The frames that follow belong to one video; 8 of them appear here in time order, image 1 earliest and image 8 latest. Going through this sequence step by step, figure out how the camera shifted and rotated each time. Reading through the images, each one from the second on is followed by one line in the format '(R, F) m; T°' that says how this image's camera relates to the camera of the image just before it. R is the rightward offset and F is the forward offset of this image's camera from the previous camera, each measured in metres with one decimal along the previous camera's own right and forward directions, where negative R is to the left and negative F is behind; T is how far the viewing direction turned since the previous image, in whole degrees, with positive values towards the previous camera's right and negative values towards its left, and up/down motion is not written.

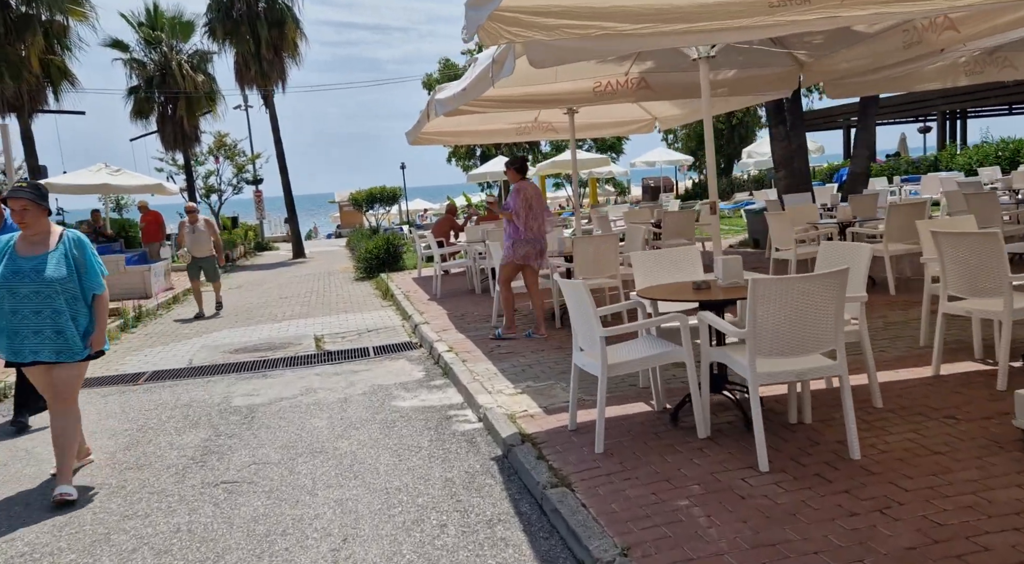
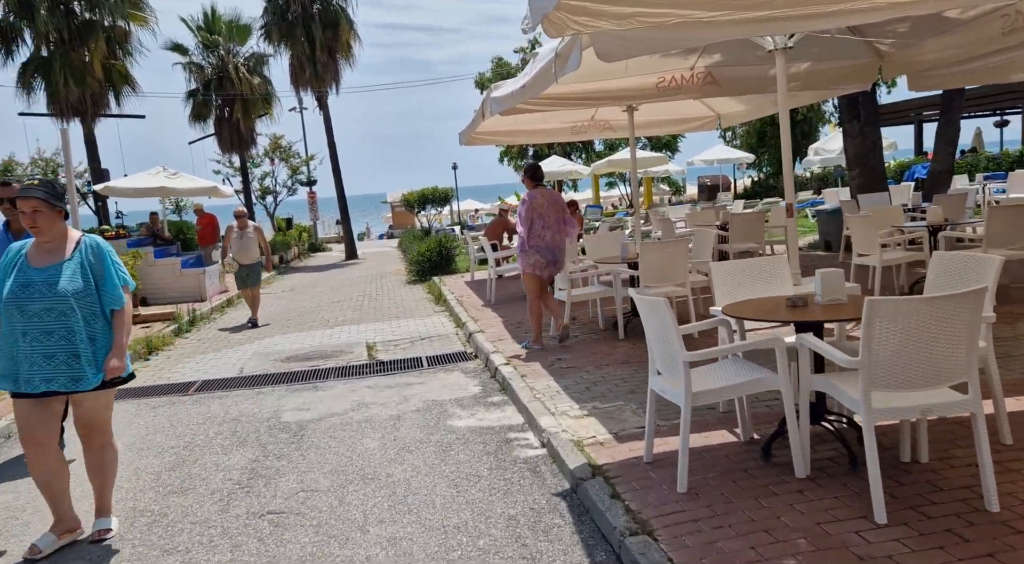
(-0.1, +0.4) m; -3°
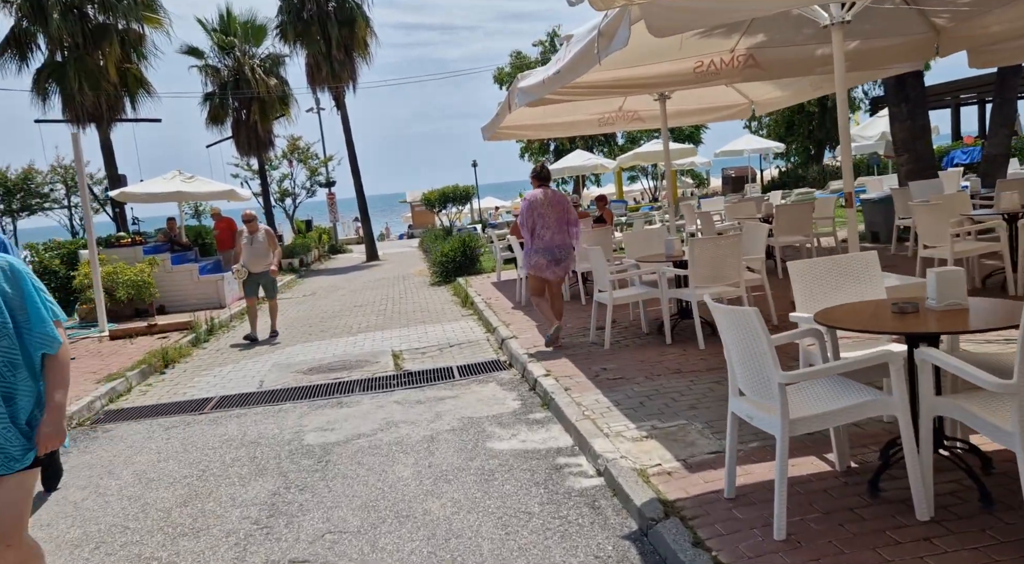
(-0.1, +0.6) m; -1°
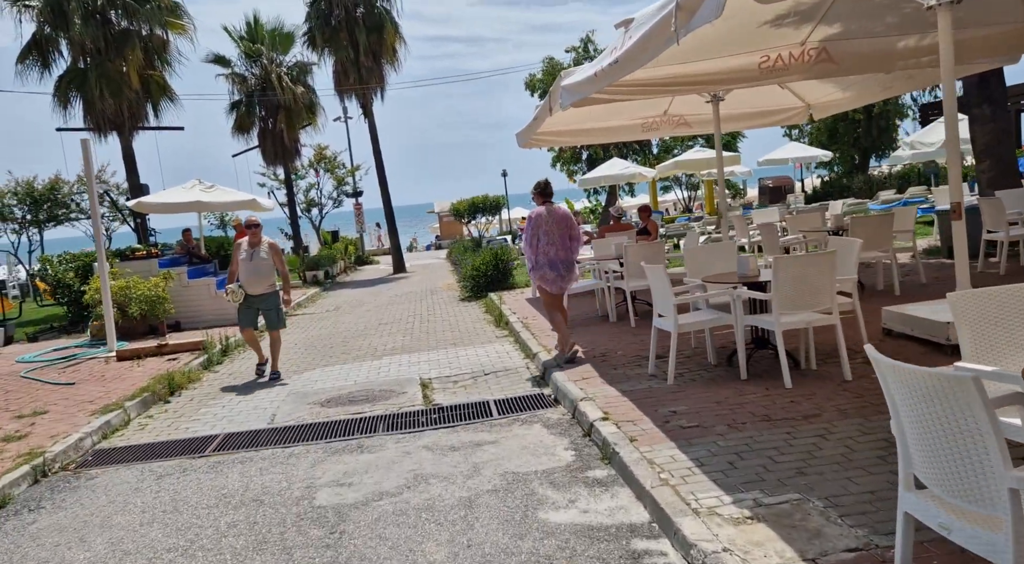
(-0.2, +1.0) m; -2°
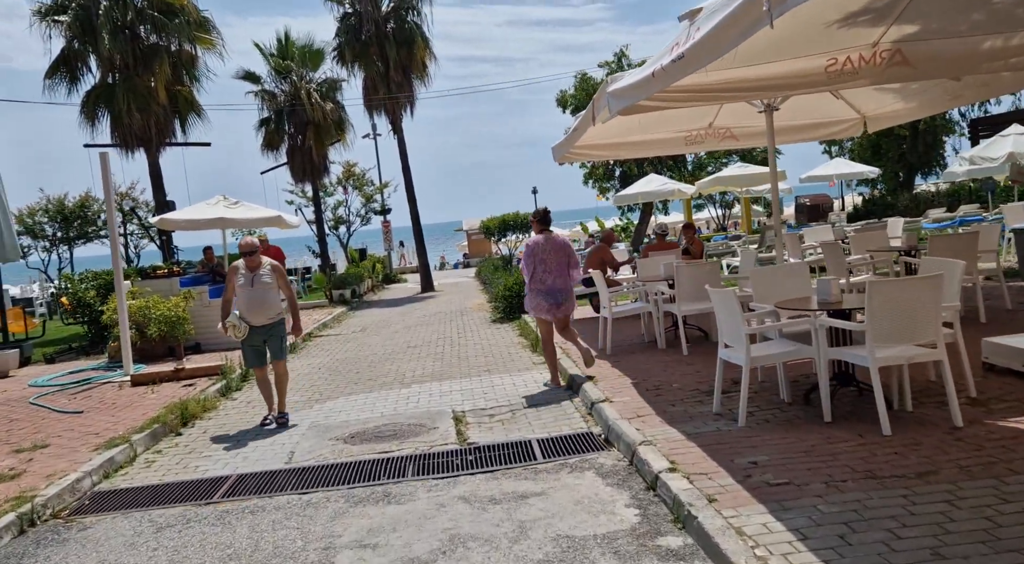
(-0.1, +0.8) m; -2°
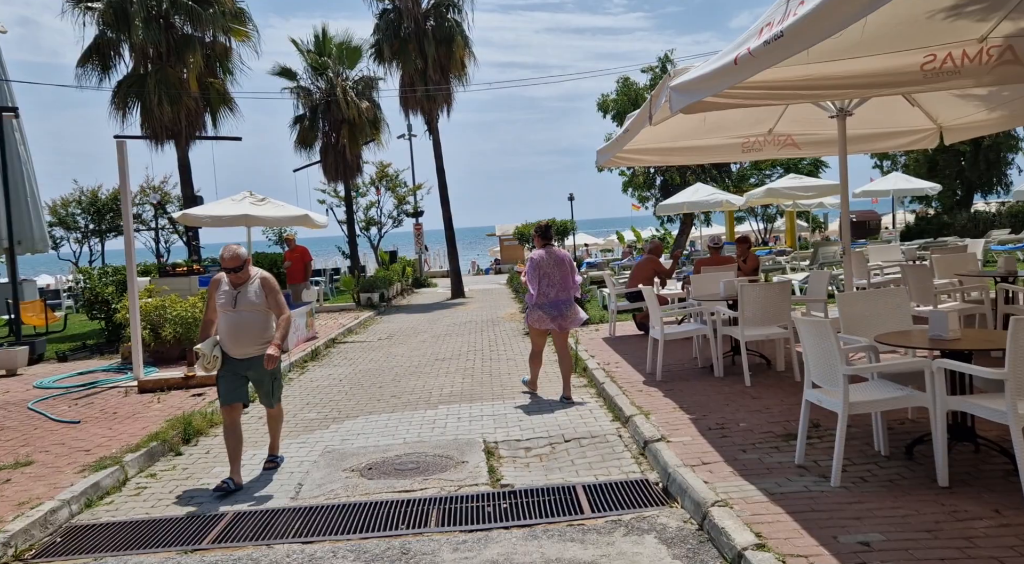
(-0.1, +0.9) m; -2°
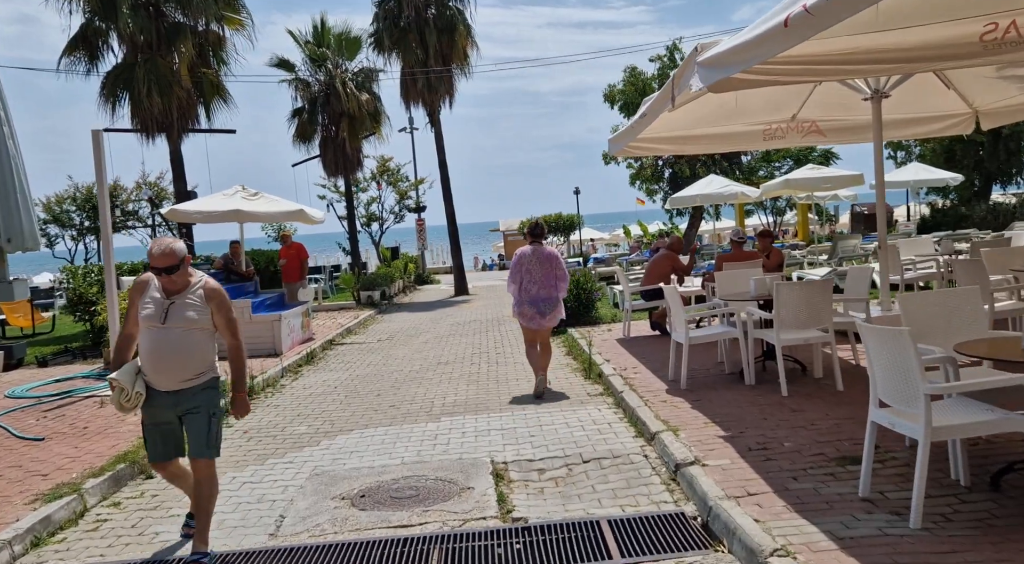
(0.0, +0.8) m; 0°
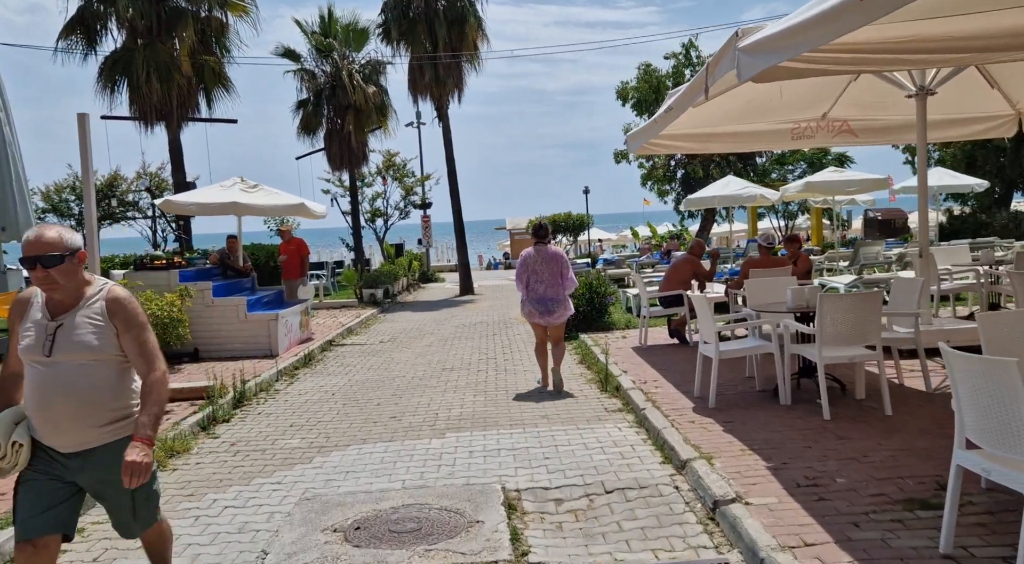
(-0.1, +0.7) m; 0°
